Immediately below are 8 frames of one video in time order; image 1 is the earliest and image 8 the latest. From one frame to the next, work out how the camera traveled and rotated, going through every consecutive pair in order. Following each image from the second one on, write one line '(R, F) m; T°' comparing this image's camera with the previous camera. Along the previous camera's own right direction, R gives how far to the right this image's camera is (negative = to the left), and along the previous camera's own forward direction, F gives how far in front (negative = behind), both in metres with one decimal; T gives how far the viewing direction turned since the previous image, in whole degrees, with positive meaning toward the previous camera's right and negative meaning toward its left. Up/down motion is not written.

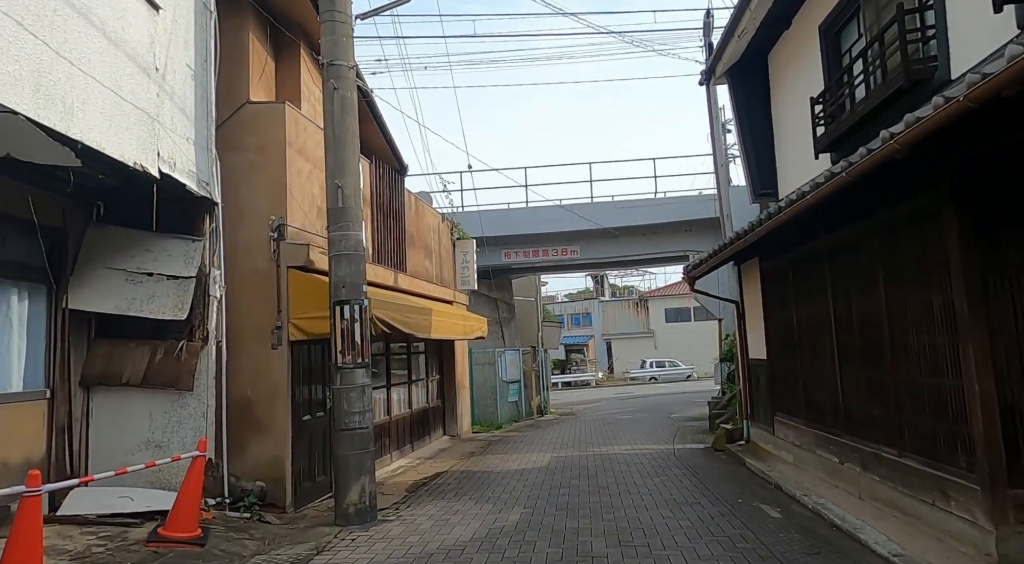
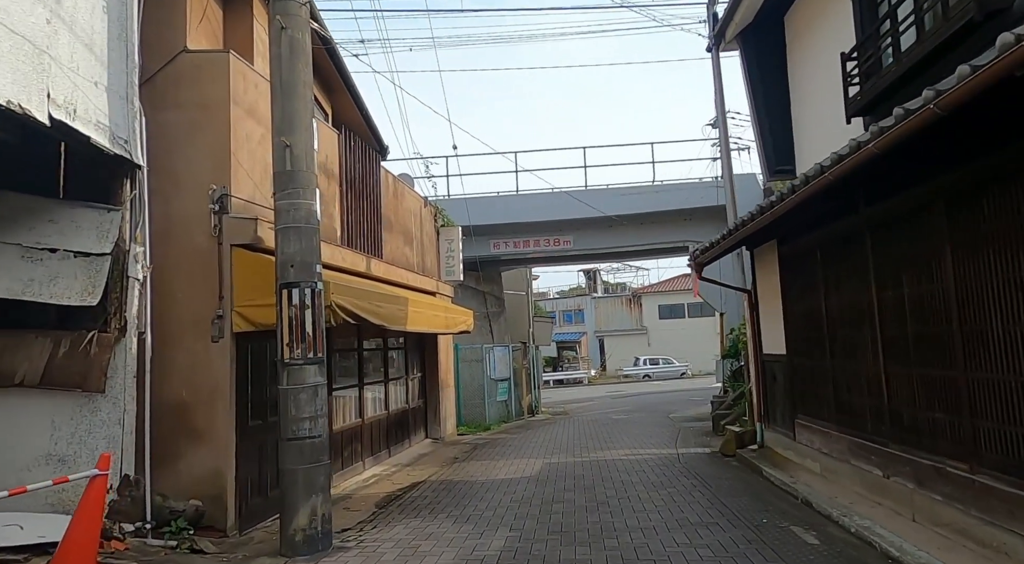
(+0.1, +1.3) m; +1°
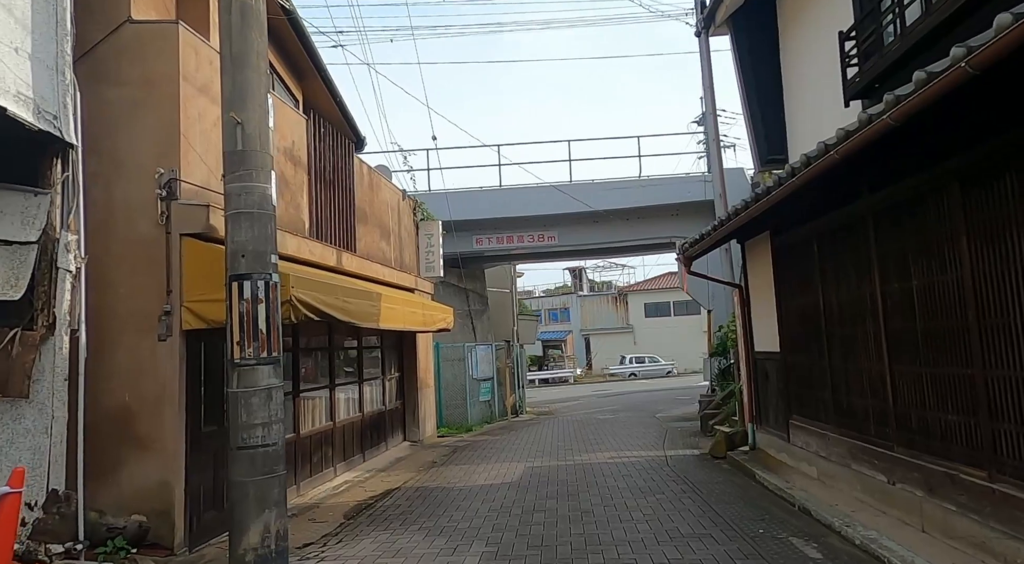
(+0.1, +0.6) m; +1°
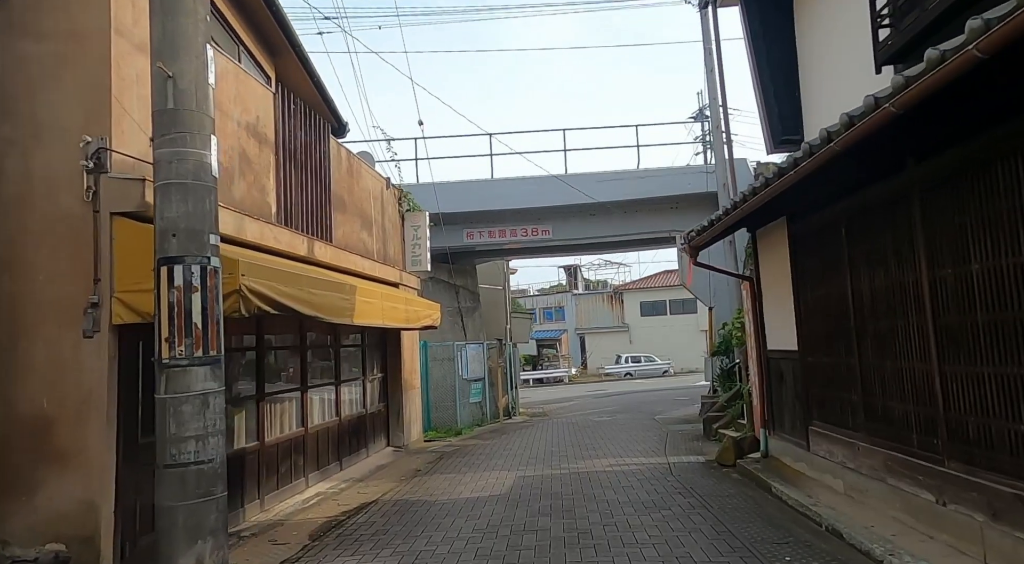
(+0.1, +1.0) m; 0°
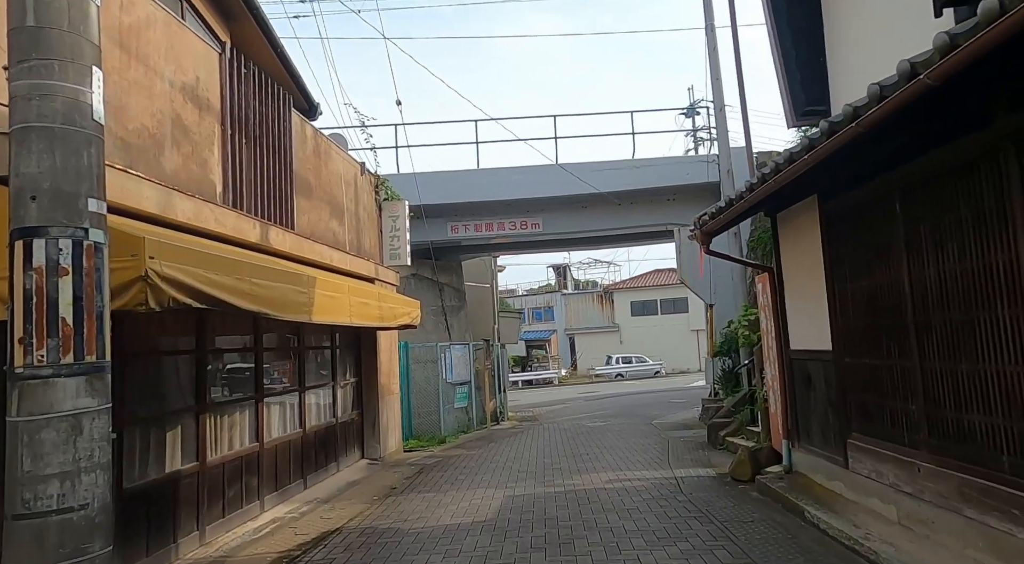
(0.0, +1.3) m; +1°
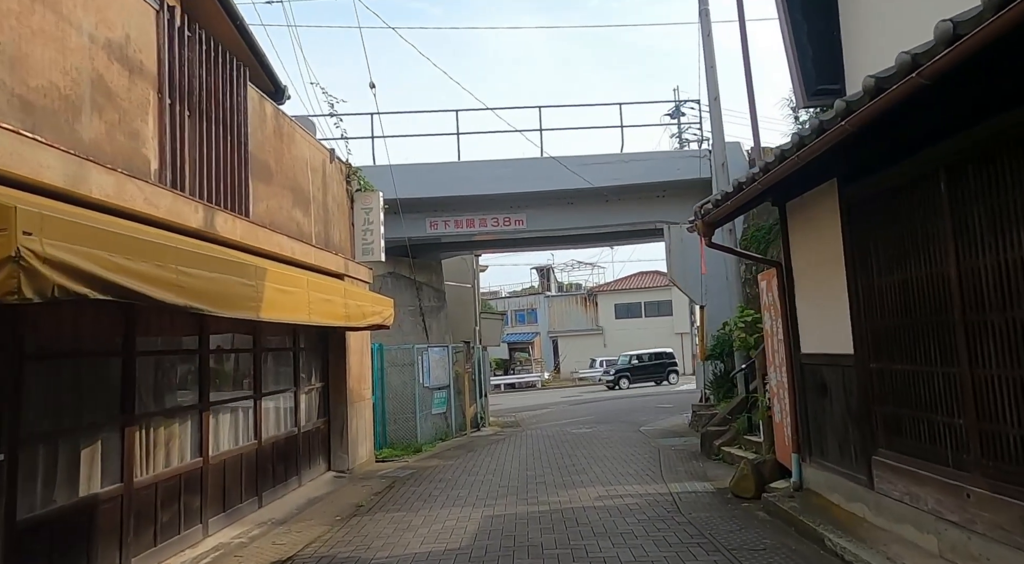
(0.0, +1.0) m; +1°
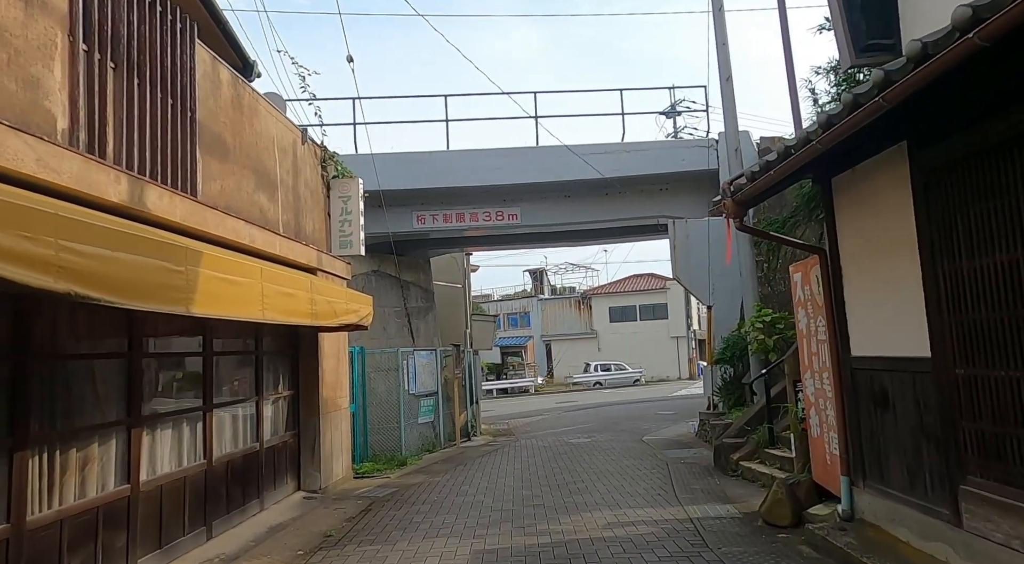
(0.0, +1.3) m; +1°
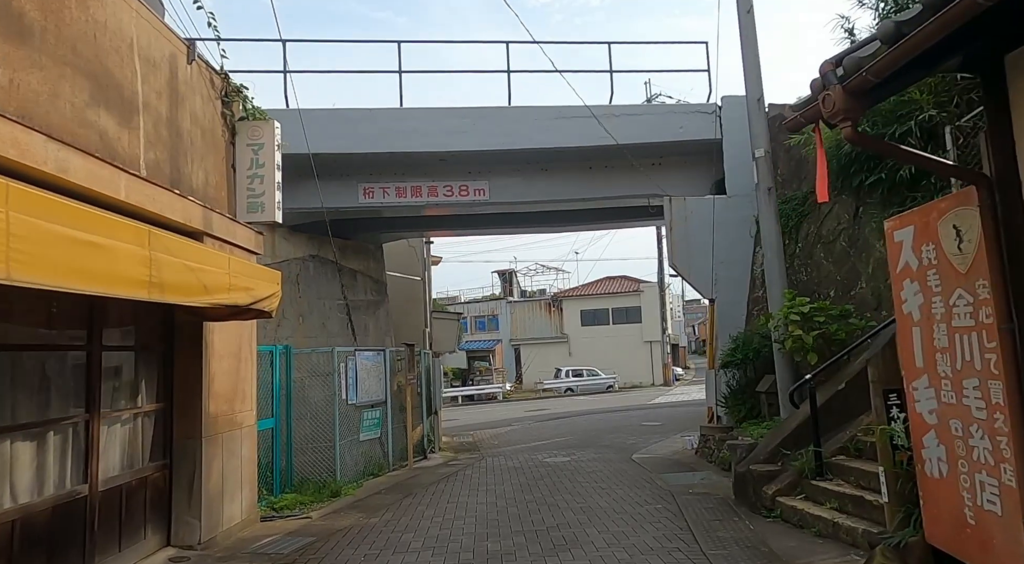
(+0.1, +2.9) m; +2°
